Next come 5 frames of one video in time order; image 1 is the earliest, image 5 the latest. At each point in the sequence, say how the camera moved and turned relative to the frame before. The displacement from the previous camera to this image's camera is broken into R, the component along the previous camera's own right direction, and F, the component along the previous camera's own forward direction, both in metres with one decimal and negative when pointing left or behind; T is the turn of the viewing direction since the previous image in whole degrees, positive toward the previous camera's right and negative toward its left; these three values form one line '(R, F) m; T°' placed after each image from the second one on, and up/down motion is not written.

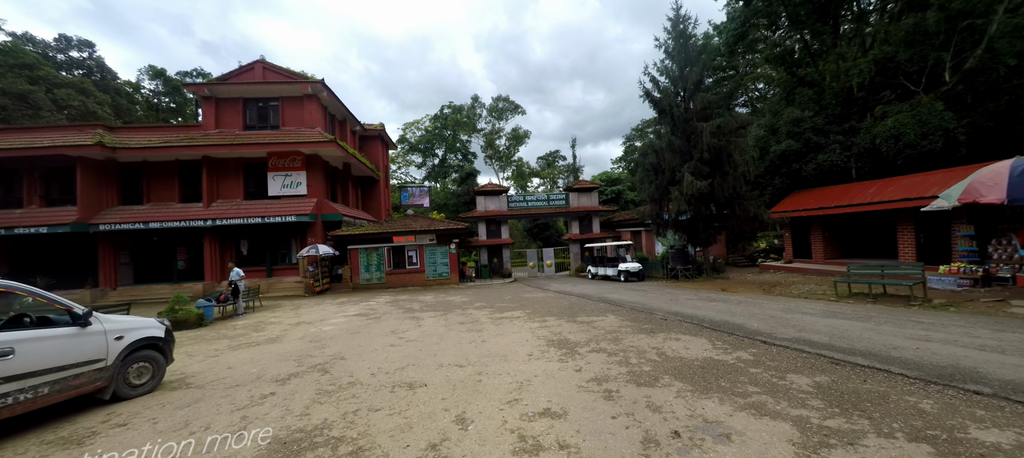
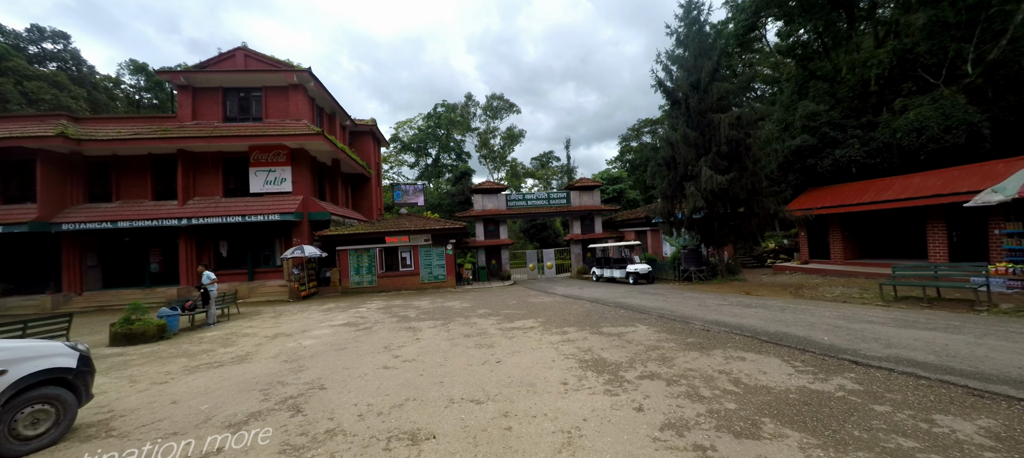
(-0.4, +1.1) m; +1°
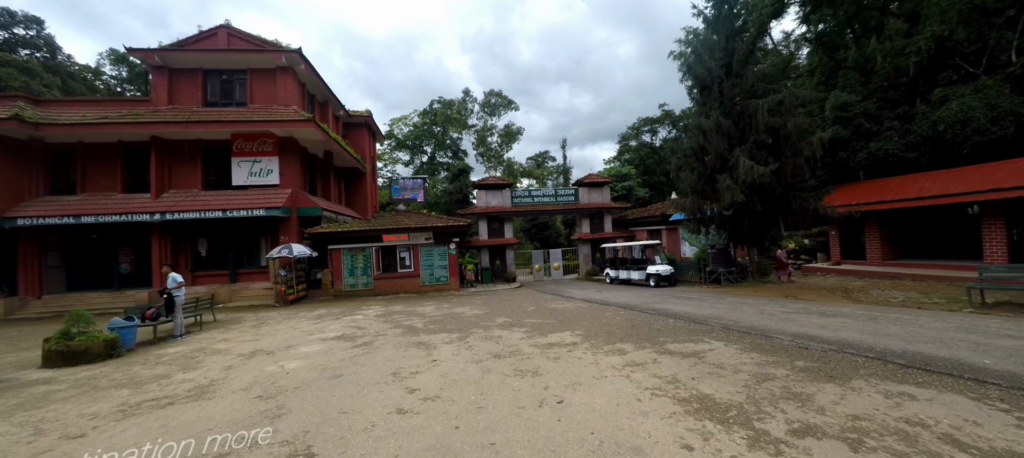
(-0.7, +1.4) m; +1°
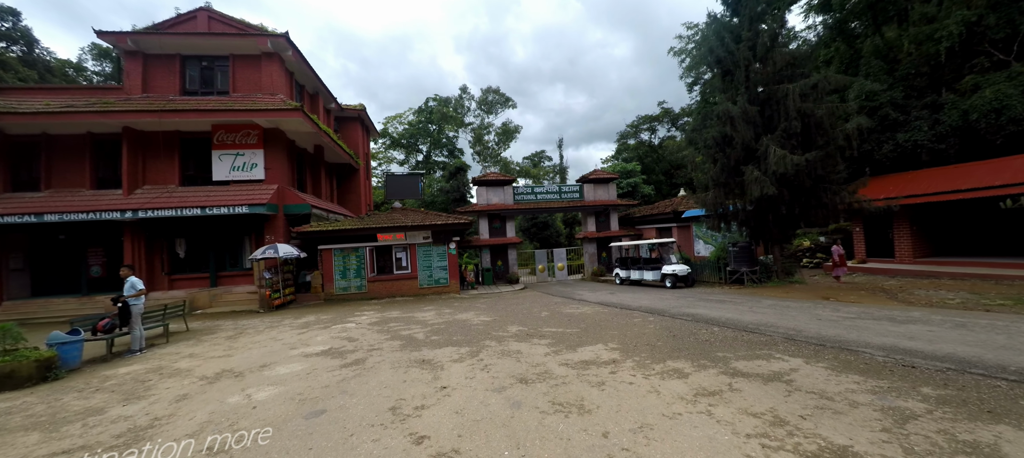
(-0.4, +1.1) m; +1°
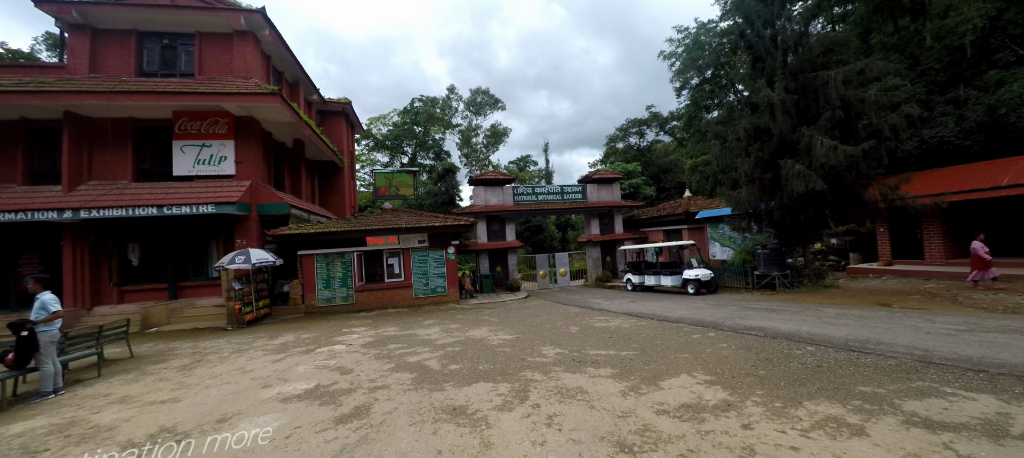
(-0.8, +1.4) m; +3°
